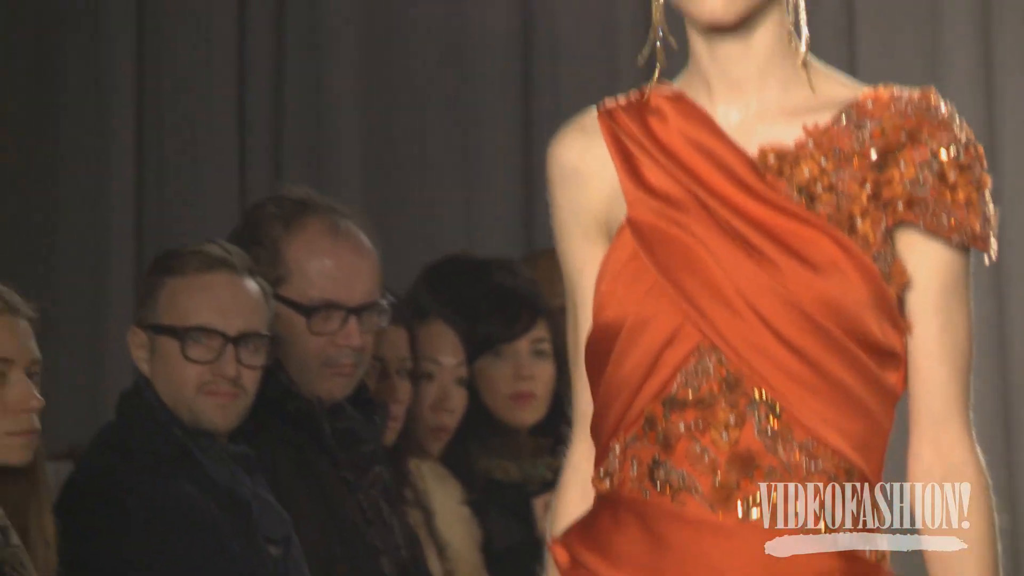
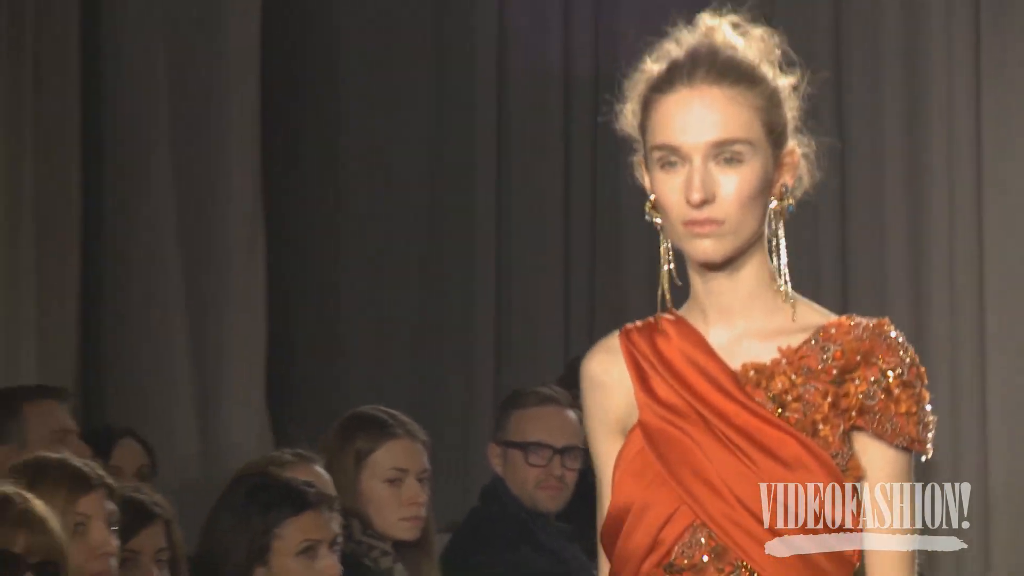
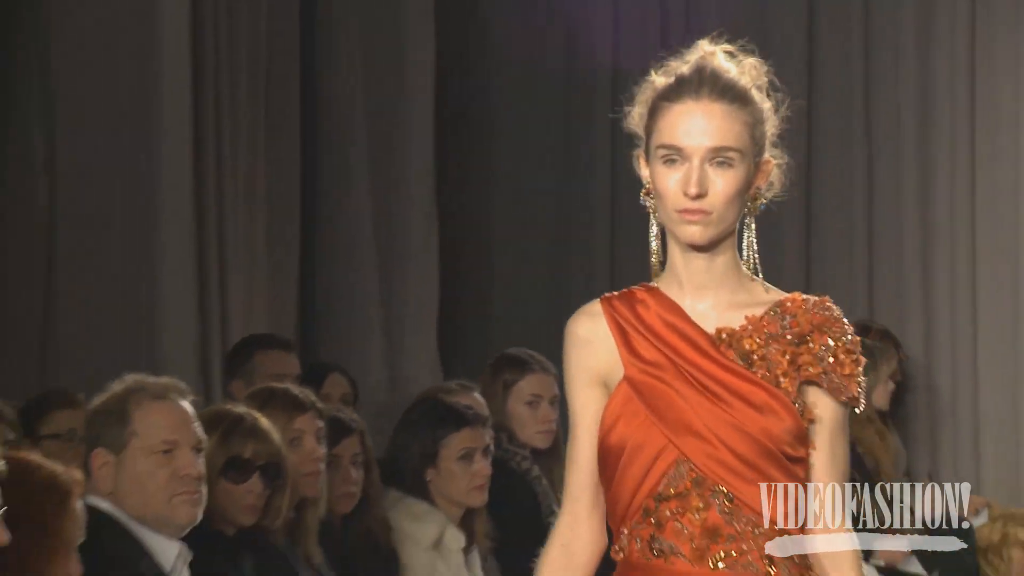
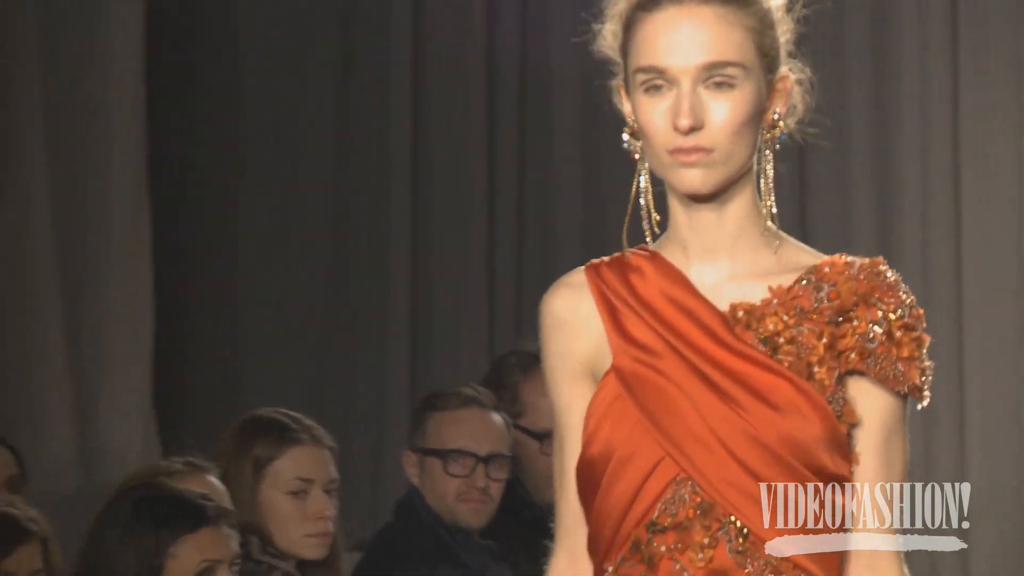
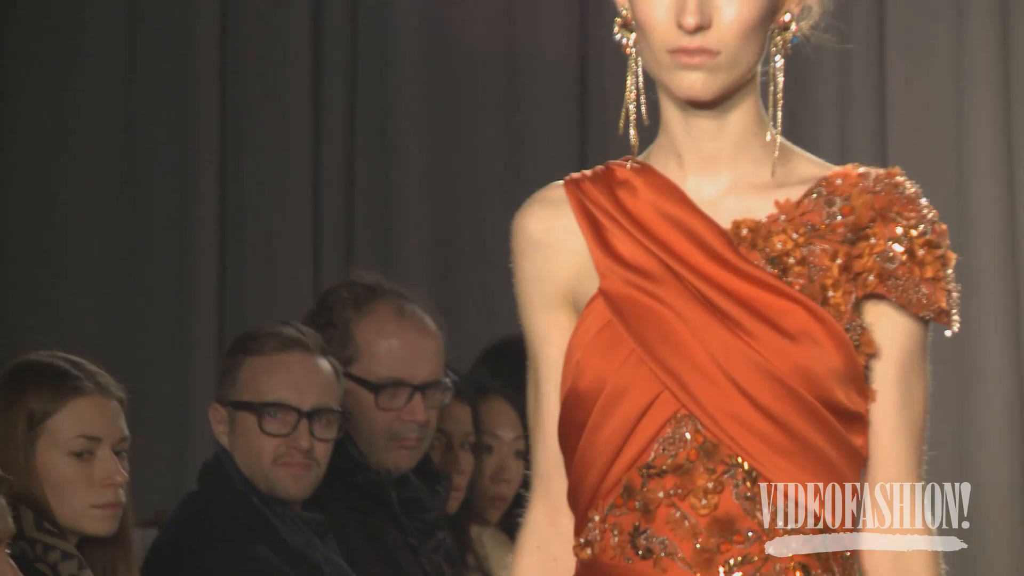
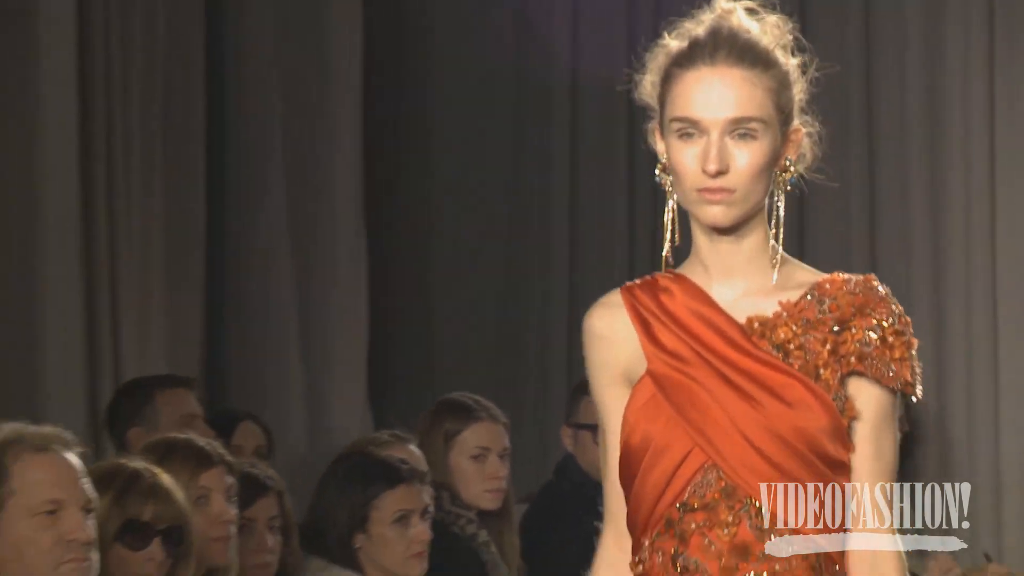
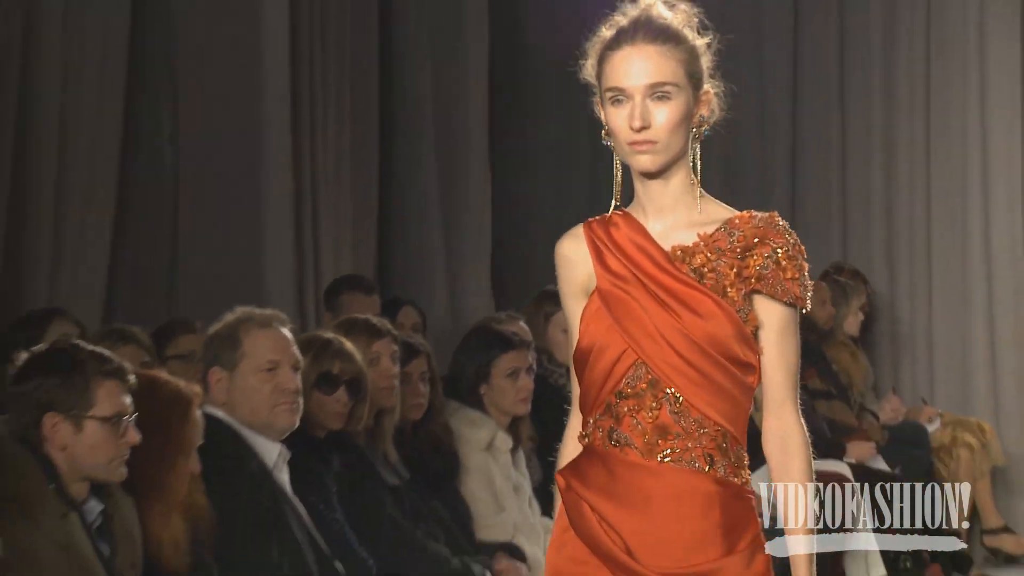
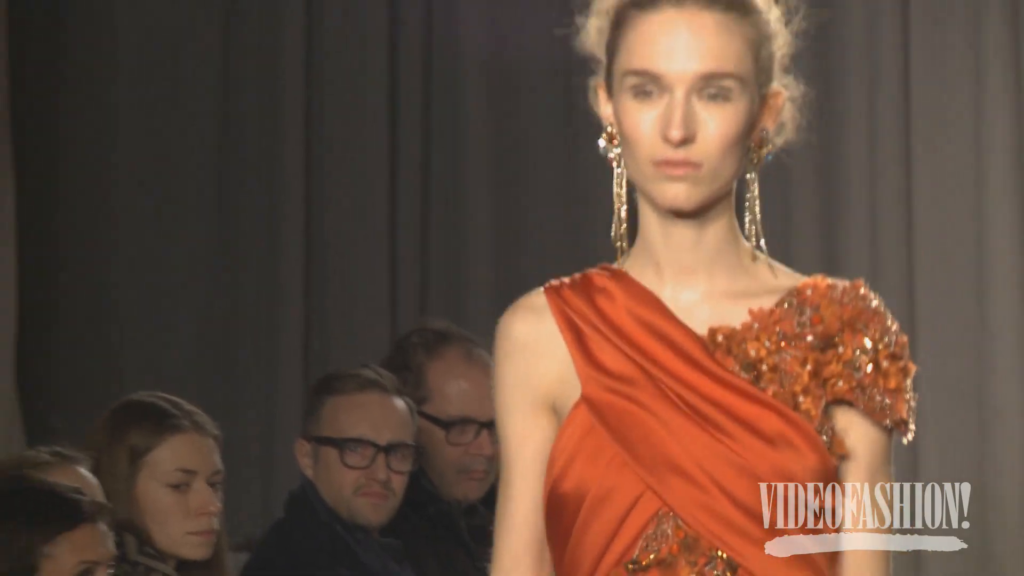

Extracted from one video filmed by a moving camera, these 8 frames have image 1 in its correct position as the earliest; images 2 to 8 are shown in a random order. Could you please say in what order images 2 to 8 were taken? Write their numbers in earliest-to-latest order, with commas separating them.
5, 8, 4, 2, 6, 3, 7
